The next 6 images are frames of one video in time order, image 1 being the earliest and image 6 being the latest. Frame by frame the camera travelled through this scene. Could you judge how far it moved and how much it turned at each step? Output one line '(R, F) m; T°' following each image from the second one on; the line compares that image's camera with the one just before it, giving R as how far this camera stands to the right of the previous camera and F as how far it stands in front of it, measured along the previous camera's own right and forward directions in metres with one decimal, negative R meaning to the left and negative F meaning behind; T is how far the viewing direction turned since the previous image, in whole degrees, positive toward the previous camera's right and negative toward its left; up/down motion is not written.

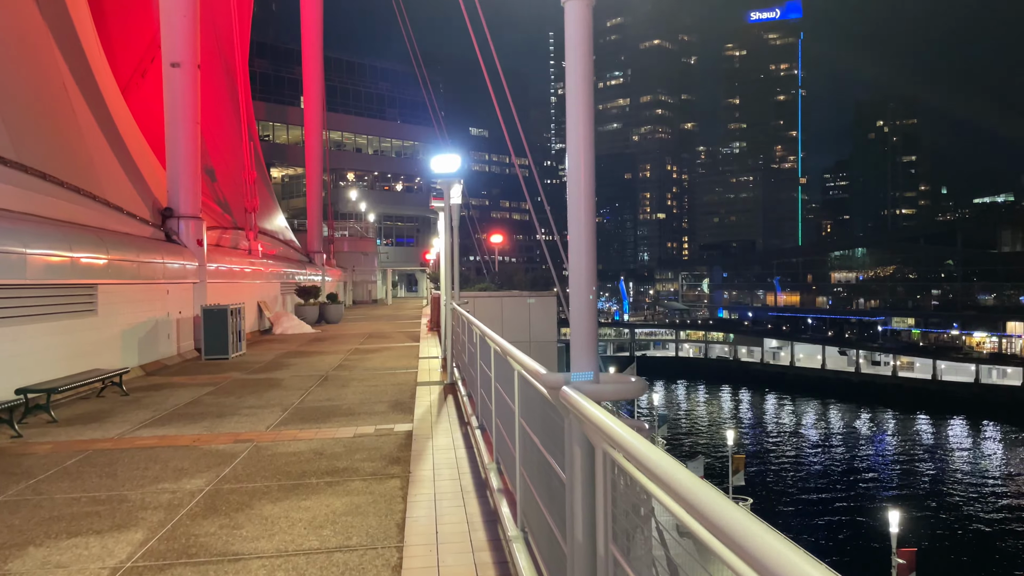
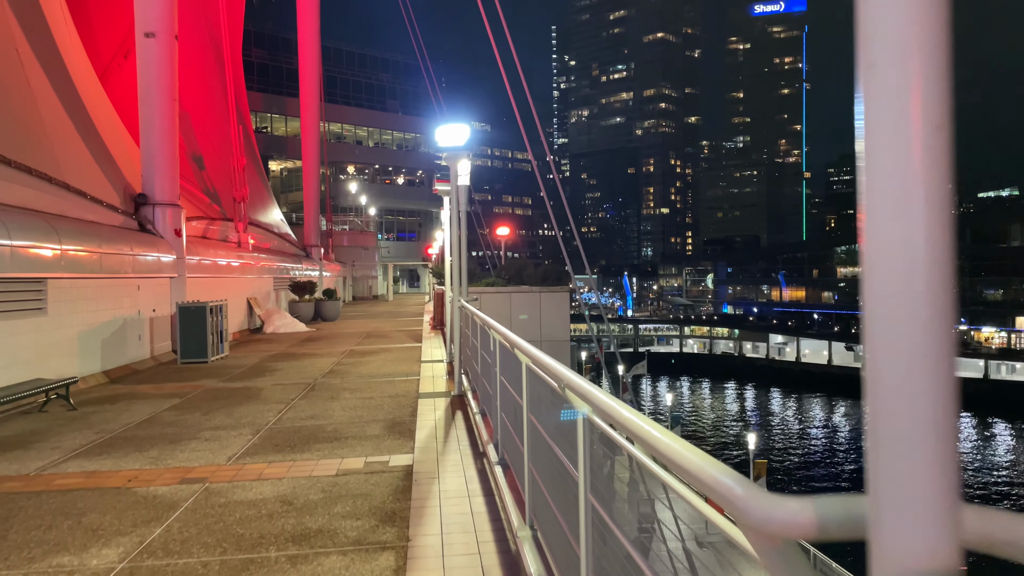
(-0.2, +1.7) m; 0°
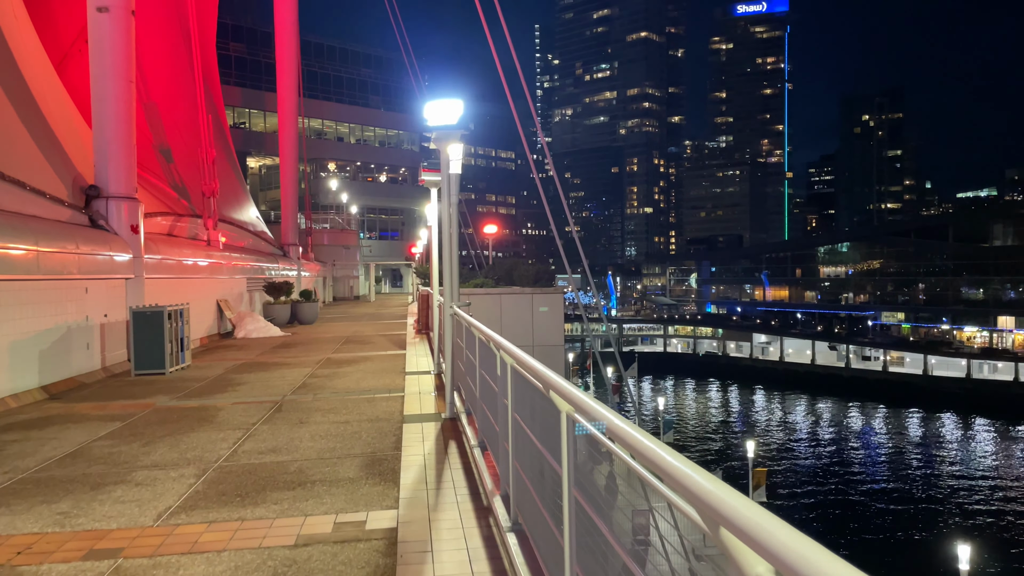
(-0.2, +1.4) m; +1°
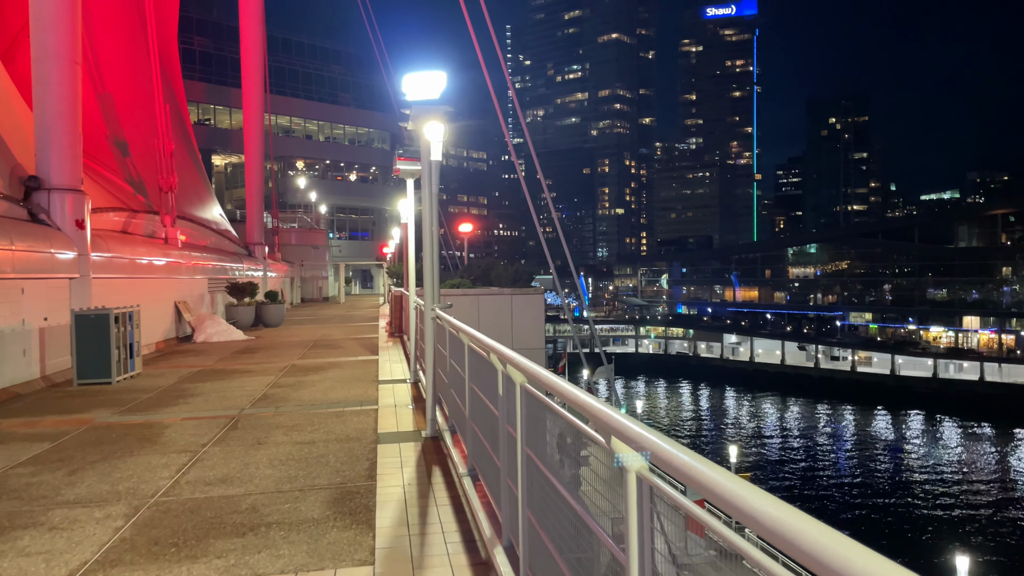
(-0.2, +1.0) m; +2°
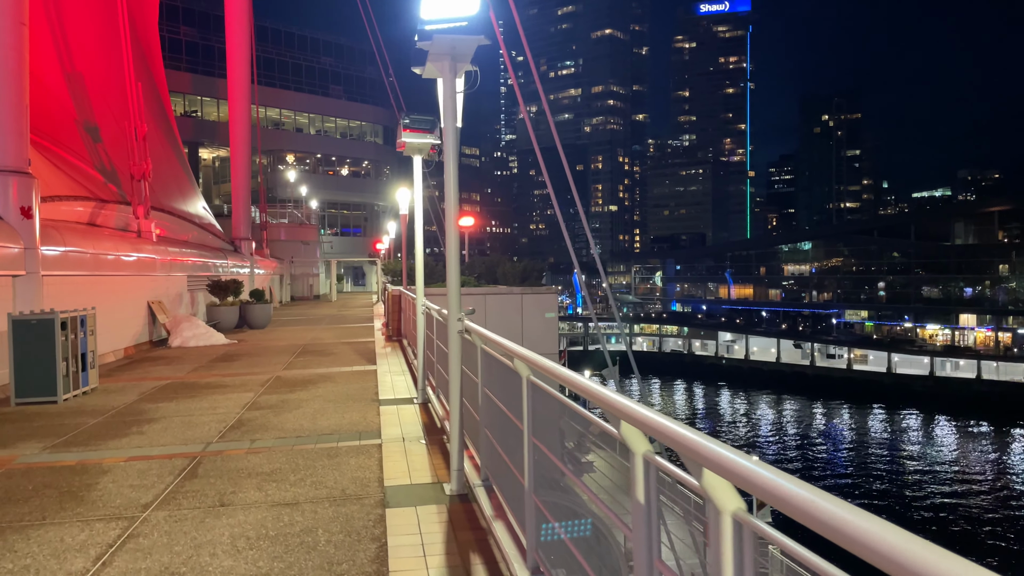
(-0.4, +1.8) m; +1°
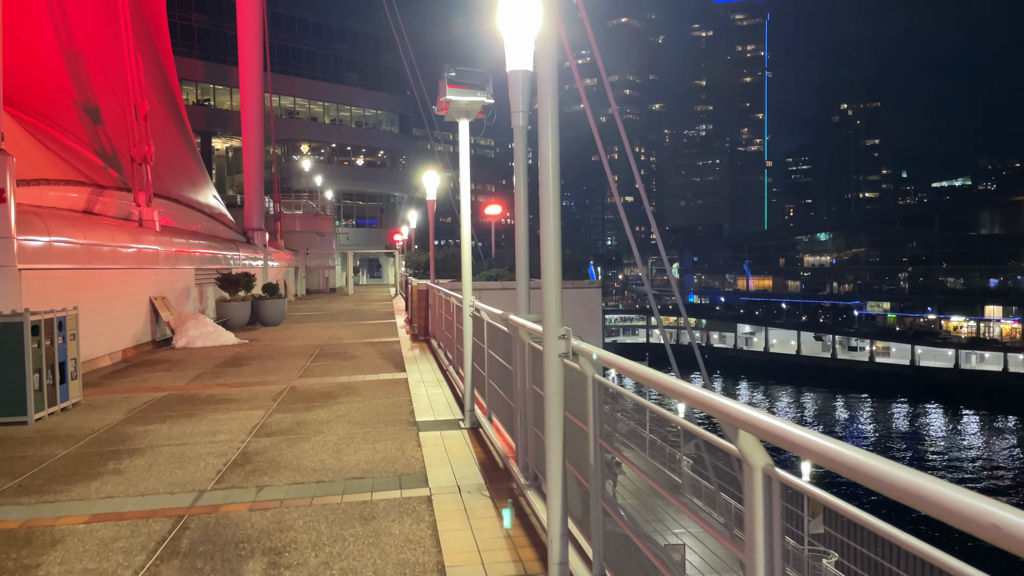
(-0.5, +1.7) m; -1°
